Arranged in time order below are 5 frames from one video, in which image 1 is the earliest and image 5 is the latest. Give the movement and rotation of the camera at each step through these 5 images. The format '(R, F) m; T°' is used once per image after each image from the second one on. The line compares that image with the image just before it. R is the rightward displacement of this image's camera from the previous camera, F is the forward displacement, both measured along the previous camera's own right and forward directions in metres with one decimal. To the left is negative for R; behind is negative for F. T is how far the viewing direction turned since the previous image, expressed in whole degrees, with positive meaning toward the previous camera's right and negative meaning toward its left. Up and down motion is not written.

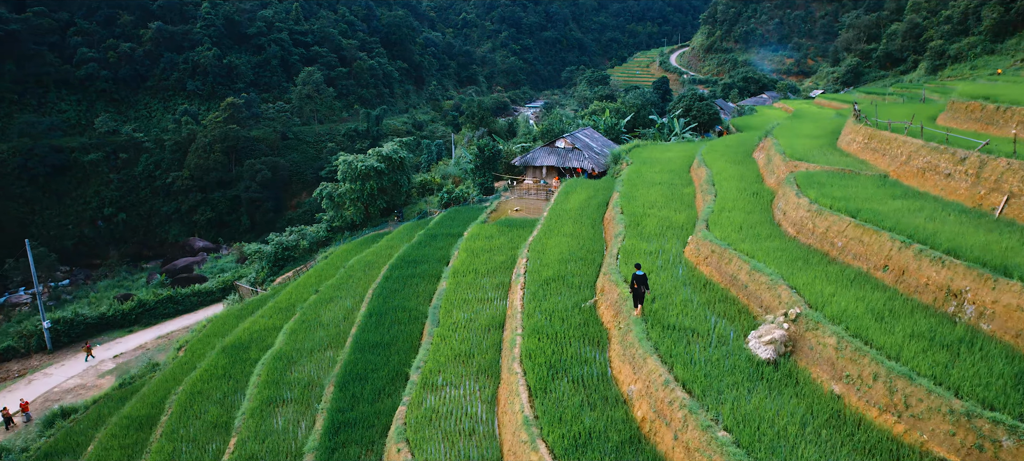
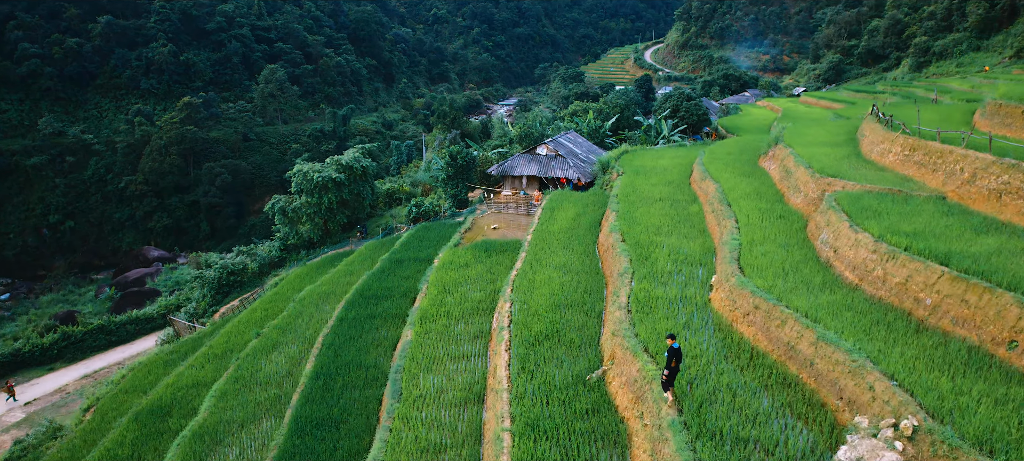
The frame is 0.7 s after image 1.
(-0.1, +1.8) m; +2°
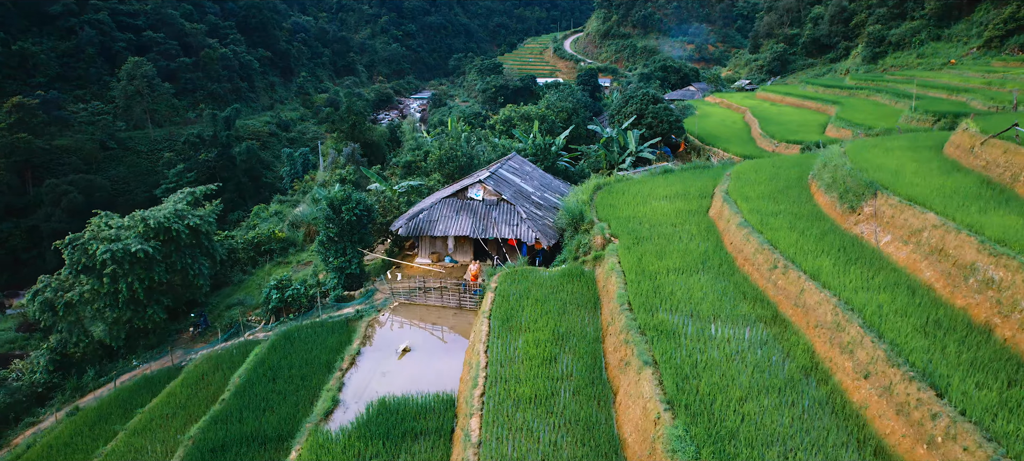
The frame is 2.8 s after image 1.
(0.0, +5.4) m; +7°
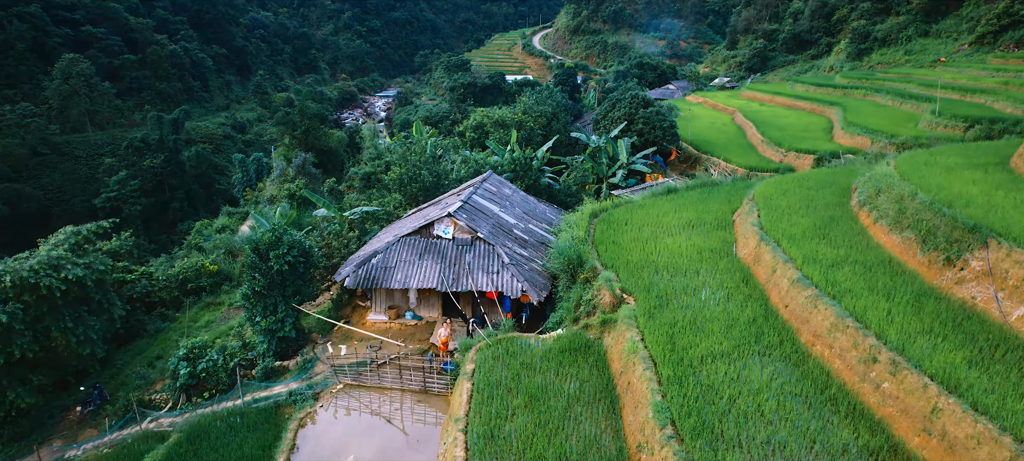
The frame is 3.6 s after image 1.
(-0.1, +2.1) m; +3°
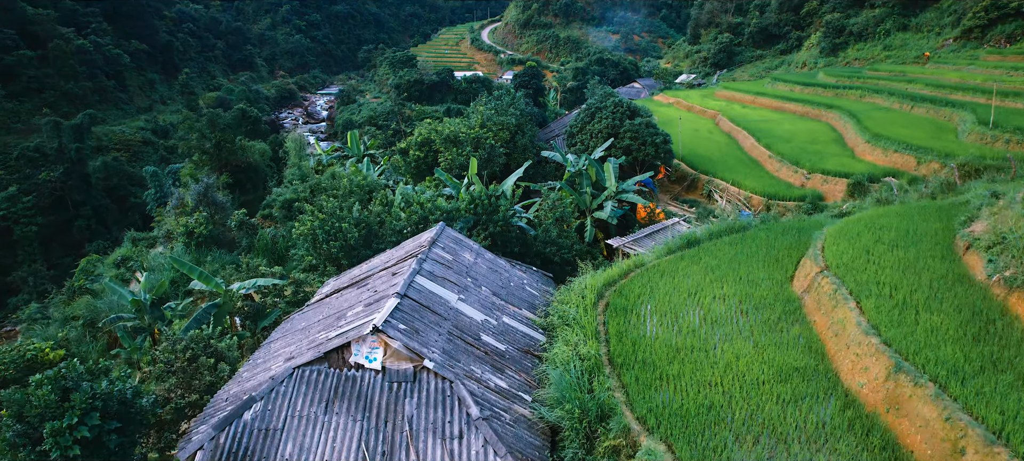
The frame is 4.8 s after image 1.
(-0.1, +3.2) m; +4°
